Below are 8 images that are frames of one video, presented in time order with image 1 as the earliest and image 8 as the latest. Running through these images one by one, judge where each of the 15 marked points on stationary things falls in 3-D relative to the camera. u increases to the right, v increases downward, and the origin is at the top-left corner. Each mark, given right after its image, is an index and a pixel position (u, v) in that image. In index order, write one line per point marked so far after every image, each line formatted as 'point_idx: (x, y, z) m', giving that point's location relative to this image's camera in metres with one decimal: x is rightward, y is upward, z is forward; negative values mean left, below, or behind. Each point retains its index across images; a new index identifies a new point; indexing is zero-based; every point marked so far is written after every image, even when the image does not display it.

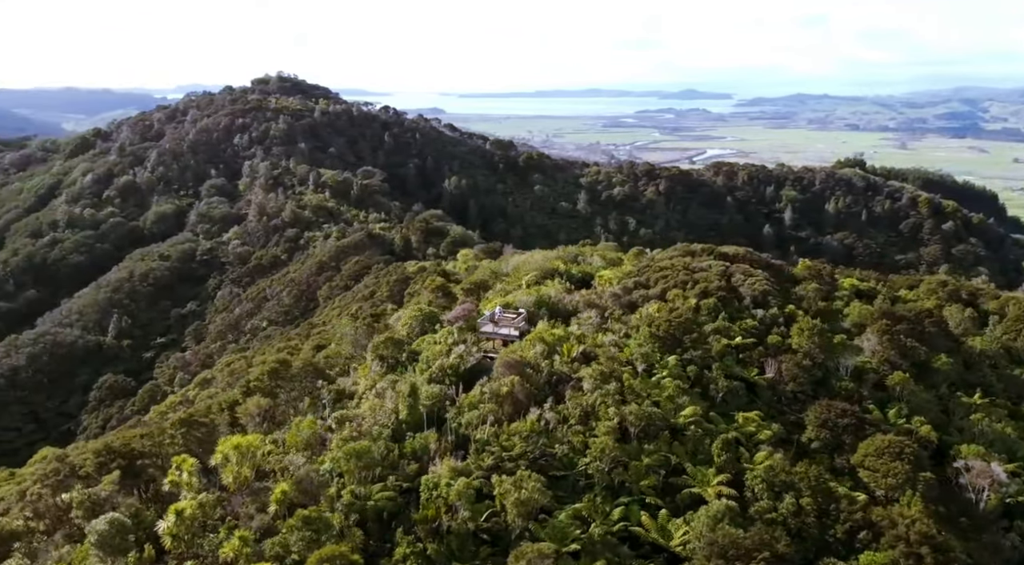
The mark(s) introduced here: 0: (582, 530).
0: (+1.3, -4.7, +13.4) m
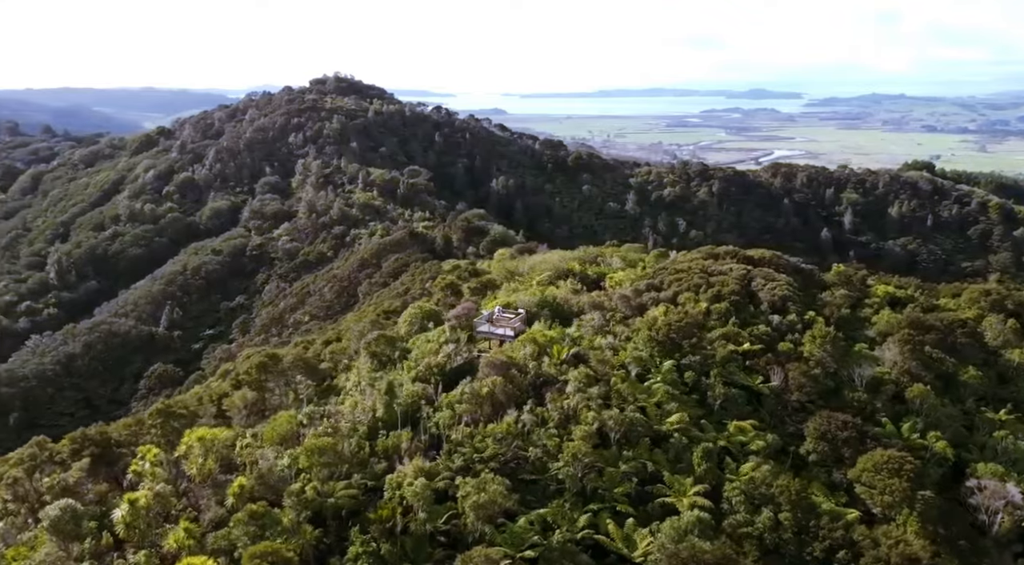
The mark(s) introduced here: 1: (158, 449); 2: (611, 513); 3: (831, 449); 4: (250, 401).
0: (+0.5, -4.7, +13.1) m
1: (-7.1, -3.3, +13.8) m
2: (+2.0, -4.6, +14.2) m
3: (+8.0, -4.2, +17.8) m
4: (-6.8, -3.0, +18.3) m
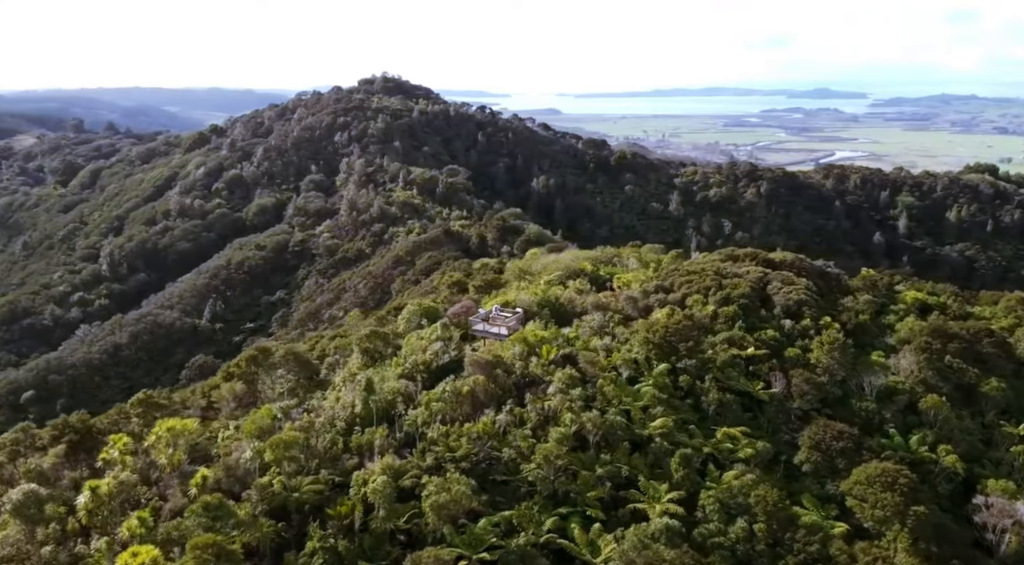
0: (-0.2, -4.7, +12.9) m
1: (-7.7, -3.1, +14.1) m
2: (+1.3, -4.6, +13.9) m
3: (+7.6, -4.3, +17.1) m
4: (-7.1, -2.8, +18.5) m
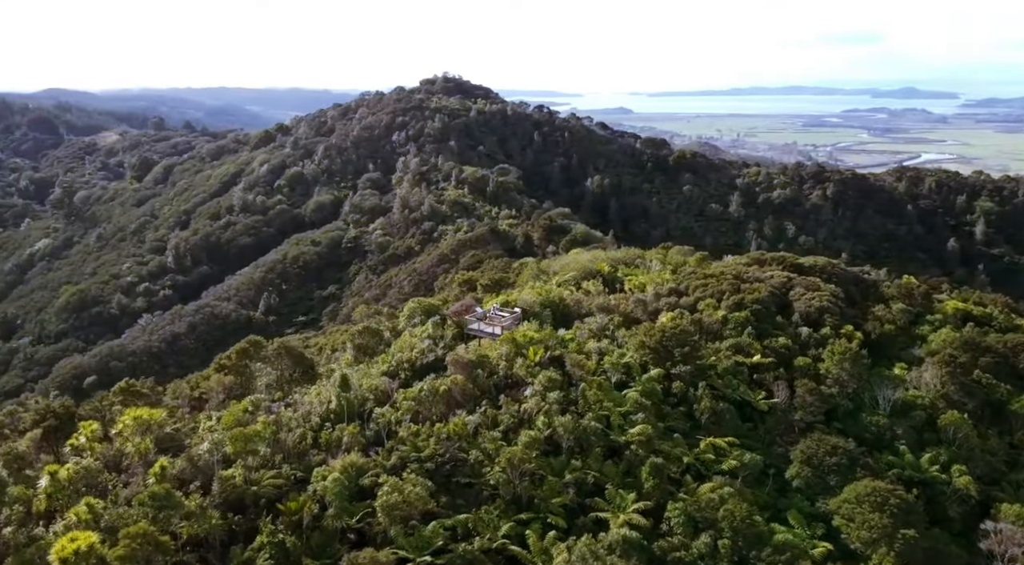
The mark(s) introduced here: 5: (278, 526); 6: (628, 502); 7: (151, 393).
0: (-1.1, -4.7, +12.6) m
1: (-8.4, -2.9, +14.4) m
2: (+0.5, -4.7, +13.5) m
3: (+7.0, -4.4, +16.3) m
4: (-7.5, -2.7, +18.8) m
5: (-4.2, -4.3, +12.5) m
6: (+2.3, -4.4, +14.0) m
7: (-8.8, -2.7, +17.3) m
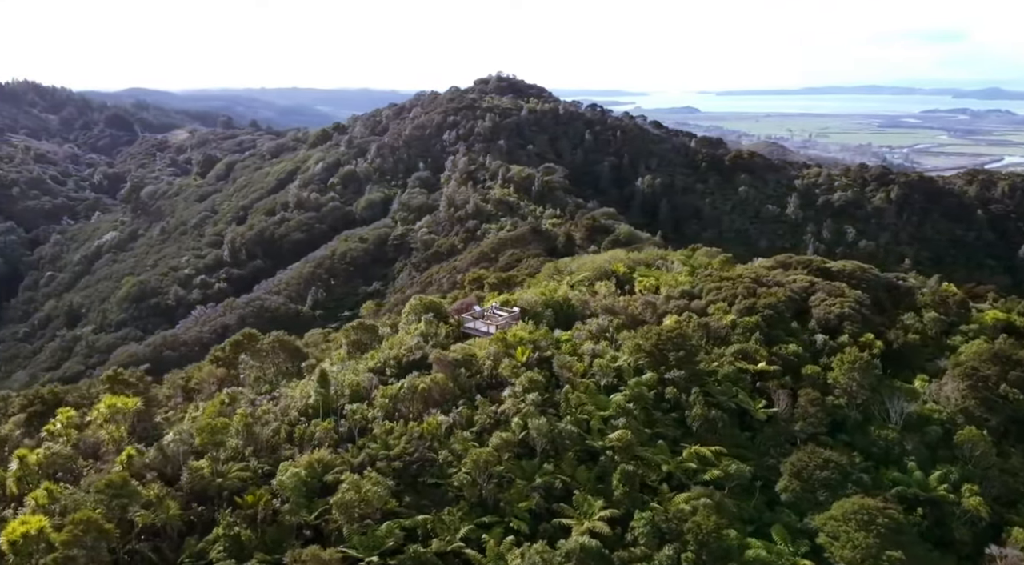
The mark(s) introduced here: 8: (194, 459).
0: (-1.9, -4.6, +12.5) m
1: (-9.1, -2.7, +14.8) m
2: (-0.2, -4.6, +13.3) m
3: (+6.5, -4.5, +15.5) m
4: (-7.8, -2.5, +19.1) m
5: (-5.0, -4.2, +12.5) m
6: (+1.6, -4.4, +13.5) m
7: (-9.2, -2.5, +17.6) m
8: (-6.3, -3.5, +13.9) m
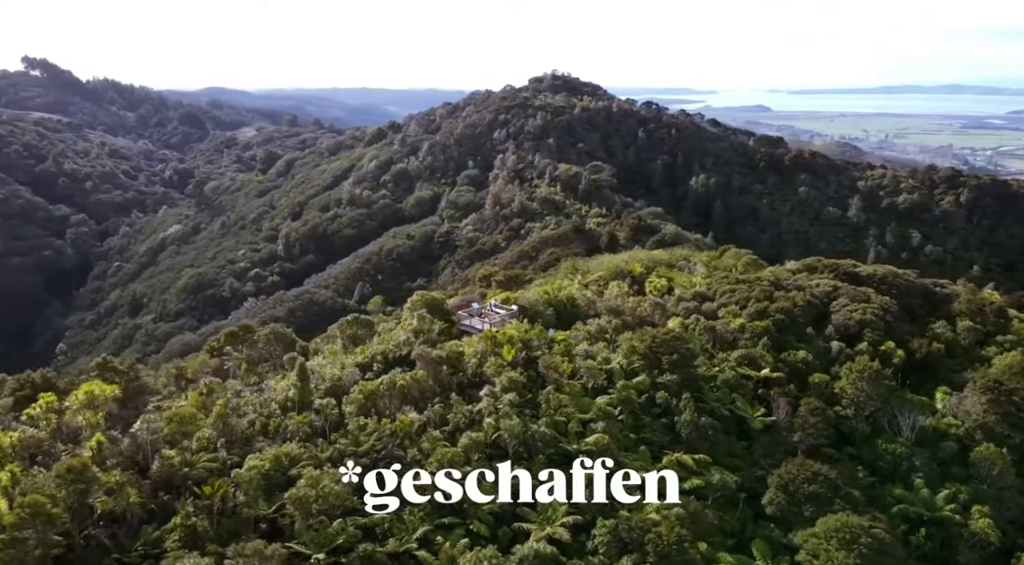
0: (-2.7, -4.5, +12.3) m
1: (-9.6, -2.5, +15.1) m
2: (-1.0, -4.6, +13.0) m
3: (+5.8, -4.6, +14.8) m
4: (-8.1, -2.3, +19.3) m
5: (-5.7, -4.0, +12.6) m
6: (+0.8, -4.4, +13.2) m
7: (-9.6, -2.2, +18.0) m
8: (-6.9, -3.3, +14.1) m
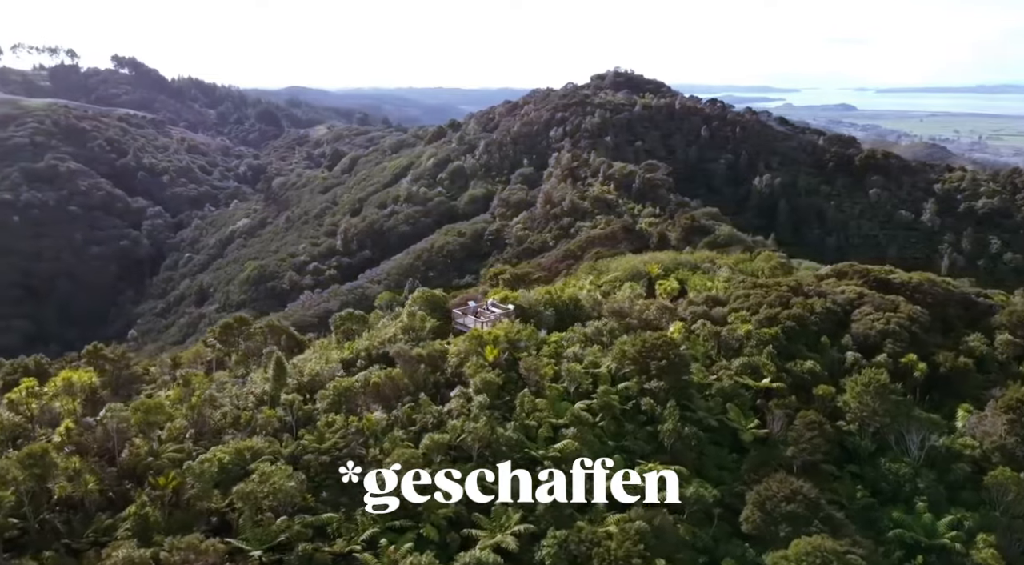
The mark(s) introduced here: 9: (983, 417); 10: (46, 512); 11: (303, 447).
0: (-3.6, -4.5, +12.2) m
1: (-10.3, -2.3, +15.6) m
2: (-1.9, -4.6, +12.8) m
3: (+5.1, -4.7, +14.0) m
4: (-8.4, -2.1, +19.7) m
5: (-6.6, -3.9, +12.8) m
6: (-0.1, -4.4, +12.8) m
7: (-10.0, -2.0, +18.5) m
8: (-7.7, -3.1, +14.3) m
9: (+12.5, -3.5, +18.8) m
10: (-8.3, -4.1, +12.6) m
11: (-4.3, -3.4, +14.5) m
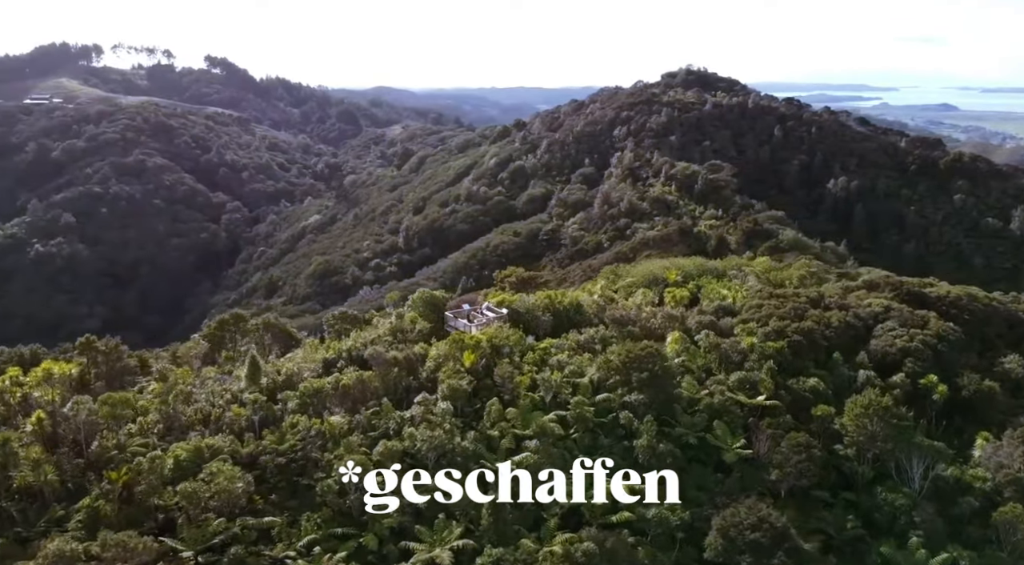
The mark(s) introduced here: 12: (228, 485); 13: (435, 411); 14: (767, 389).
0: (-4.7, -4.5, +12.3) m
1: (-11.0, -2.1, +16.2) m
2: (-2.9, -4.6, +12.7) m
3: (+4.1, -5.0, +13.2) m
4: (-8.7, -2.0, +20.1) m
5: (-7.7, -3.9, +13.1) m
6: (-1.1, -4.5, +12.5) m
7: (-10.4, -1.9, +19.0) m
8: (-8.6, -3.1, +14.7) m
9: (+12.0, -4.0, +17.3) m
10: (-9.3, -4.0, +13.0) m
11: (-5.1, -3.4, +14.6) m
12: (-5.2, -3.6, +12.8) m
13: (-1.6, -2.8, +15.1) m
14: (+6.7, -2.8, +18.5) m
